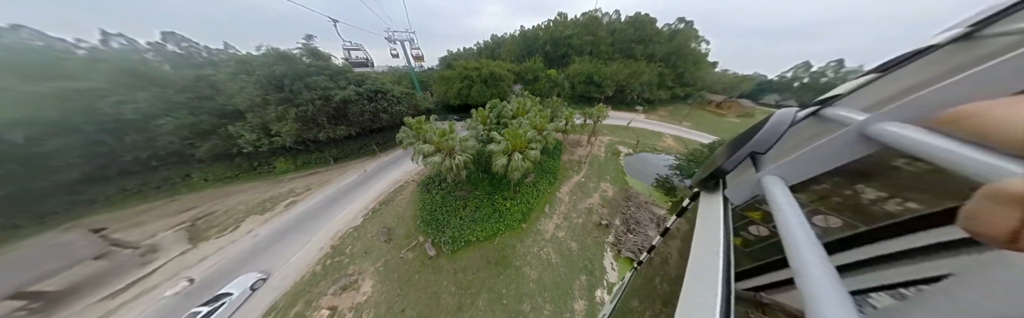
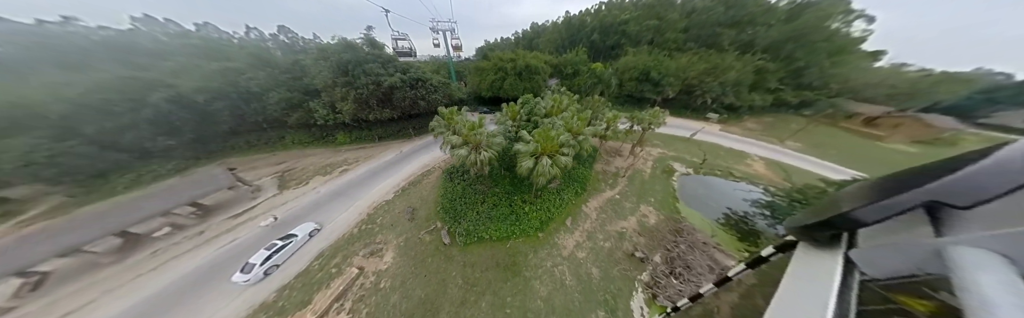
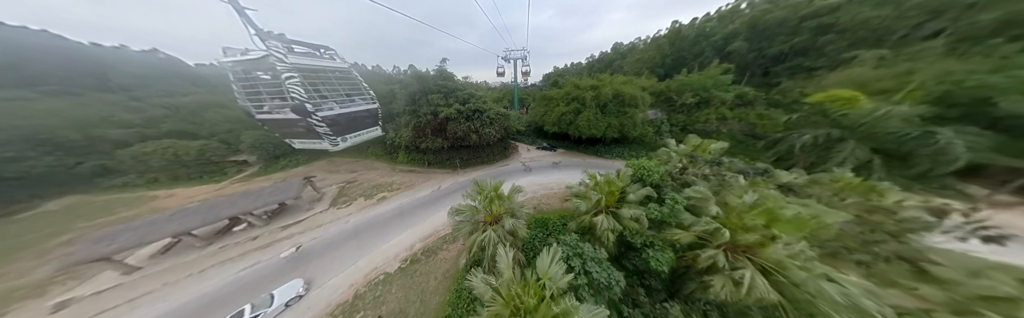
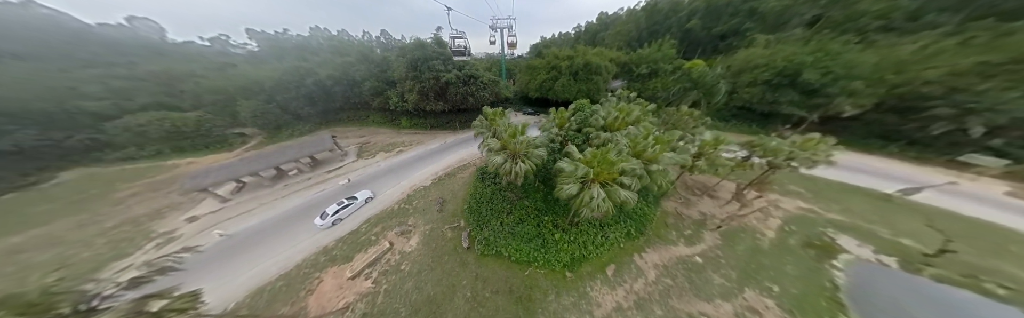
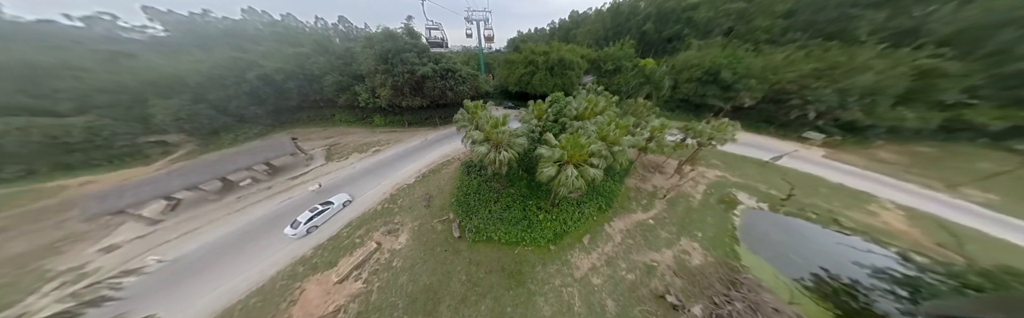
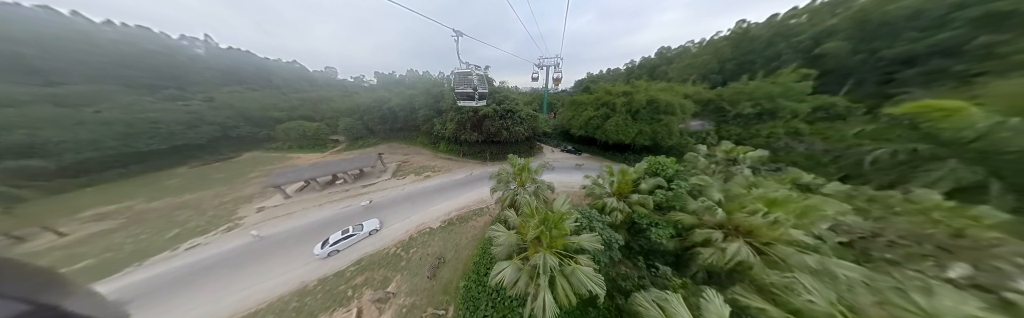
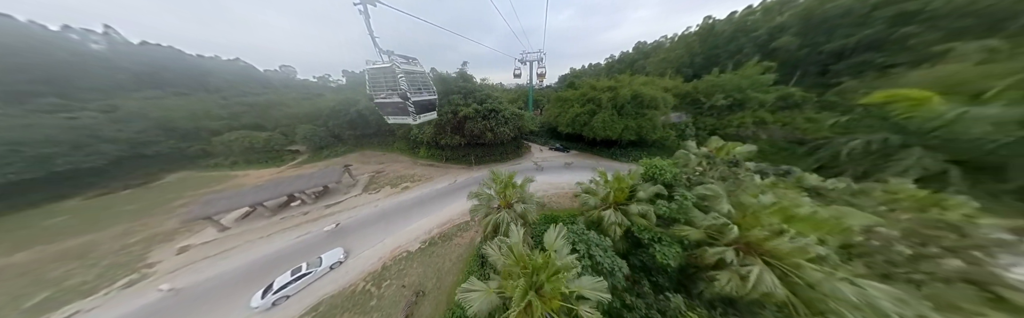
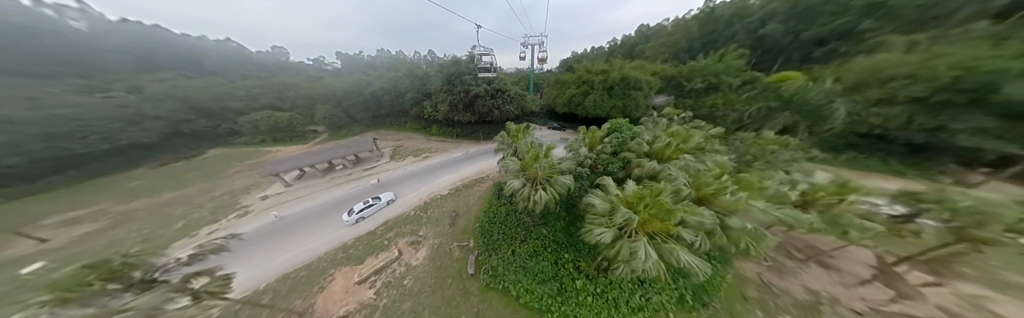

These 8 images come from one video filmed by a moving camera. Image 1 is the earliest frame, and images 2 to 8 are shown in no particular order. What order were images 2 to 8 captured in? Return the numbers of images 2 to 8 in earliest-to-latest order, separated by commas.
2, 5, 4, 8, 6, 7, 3
